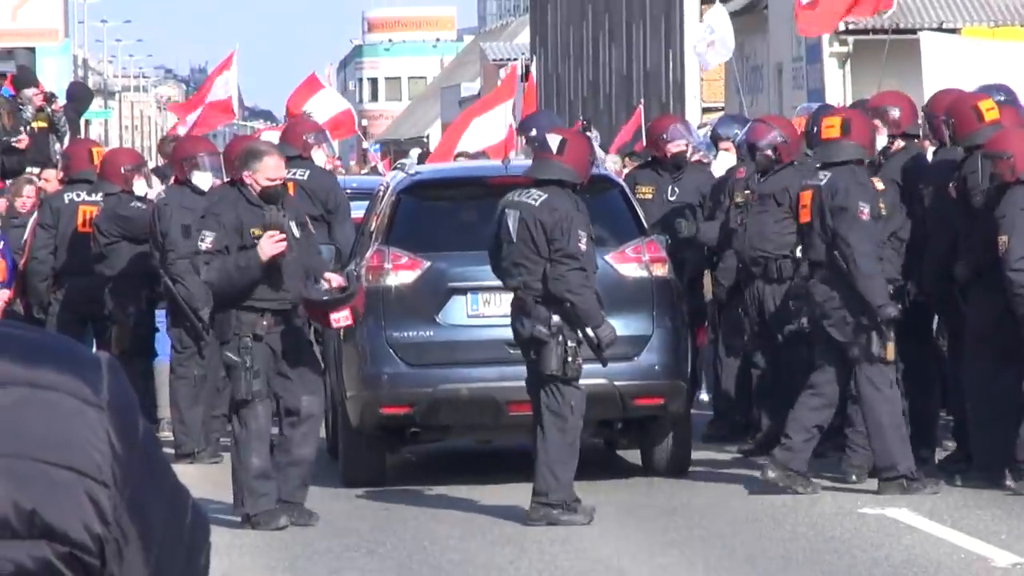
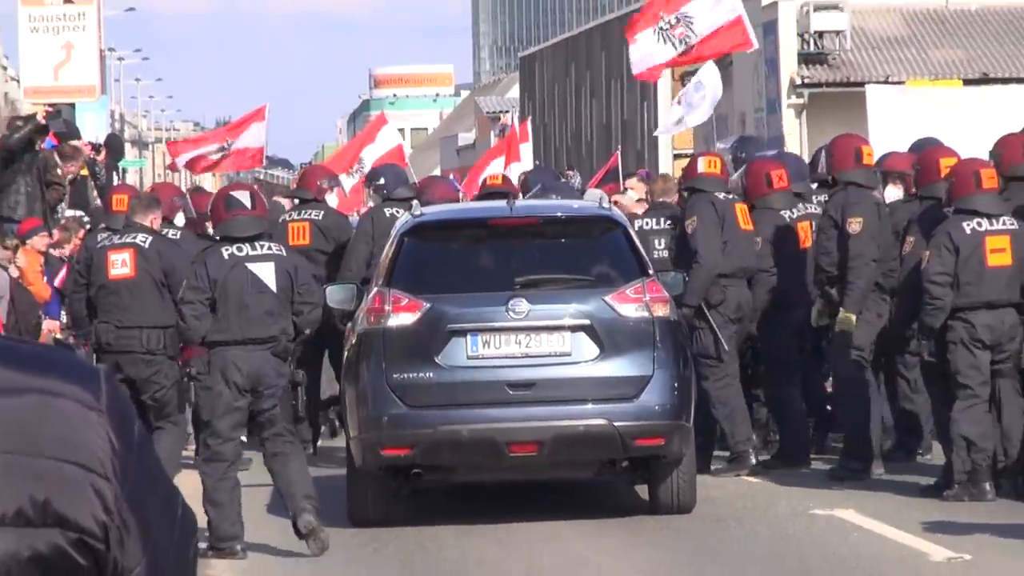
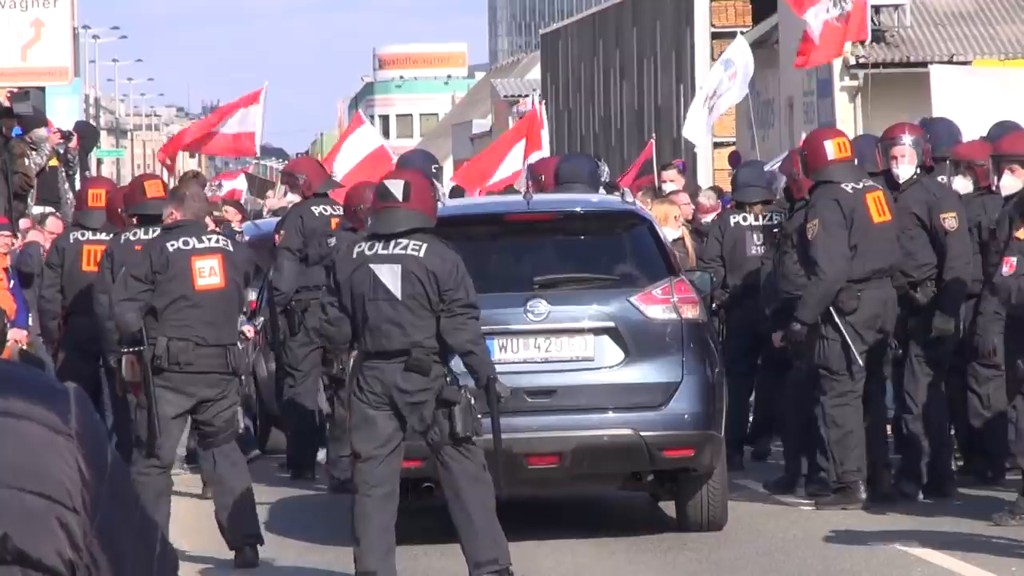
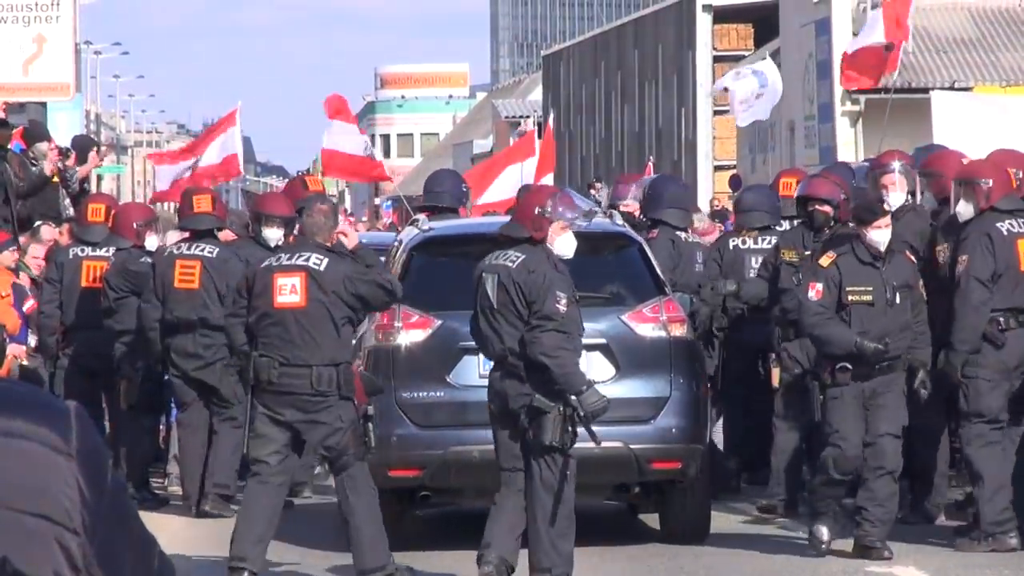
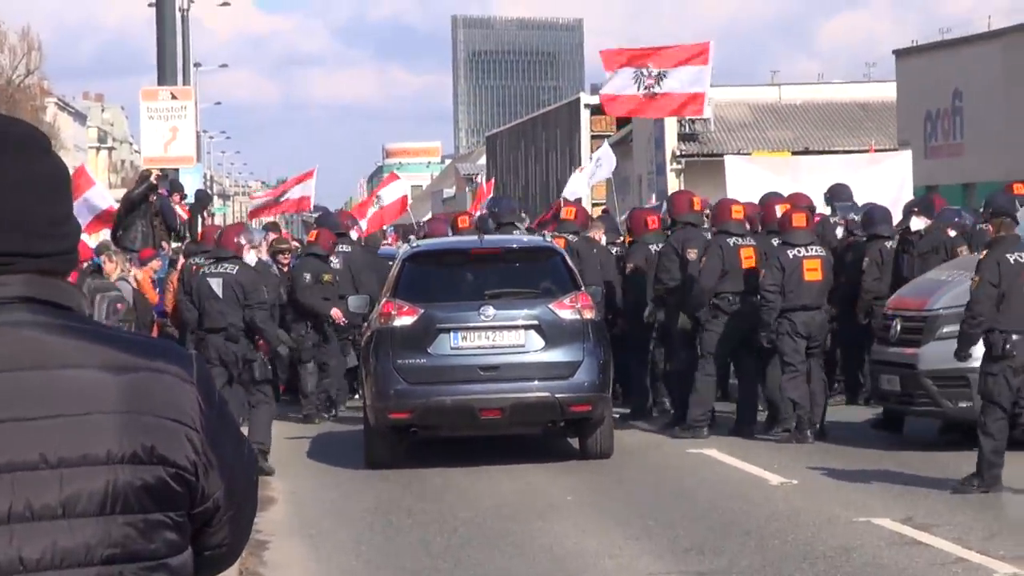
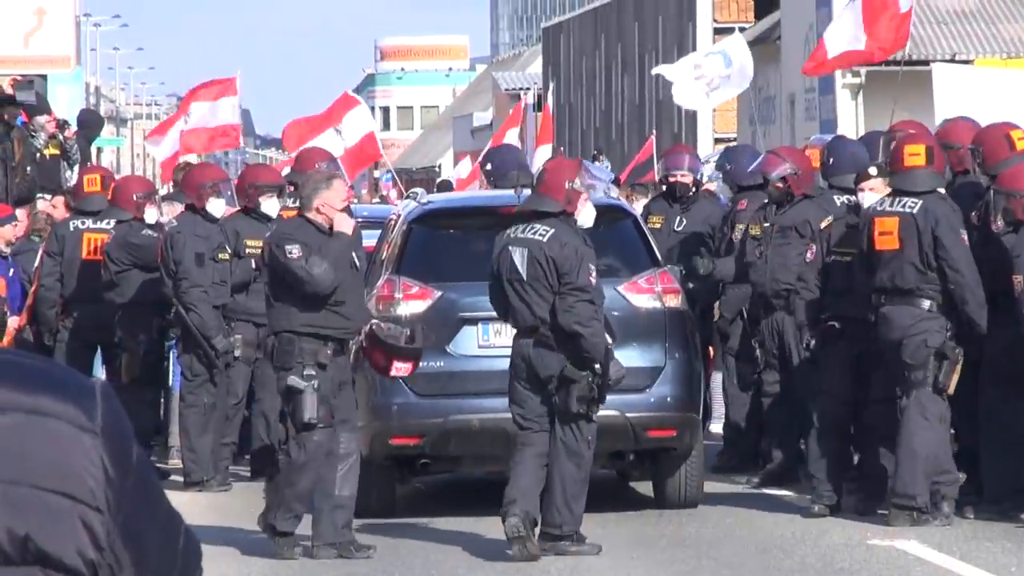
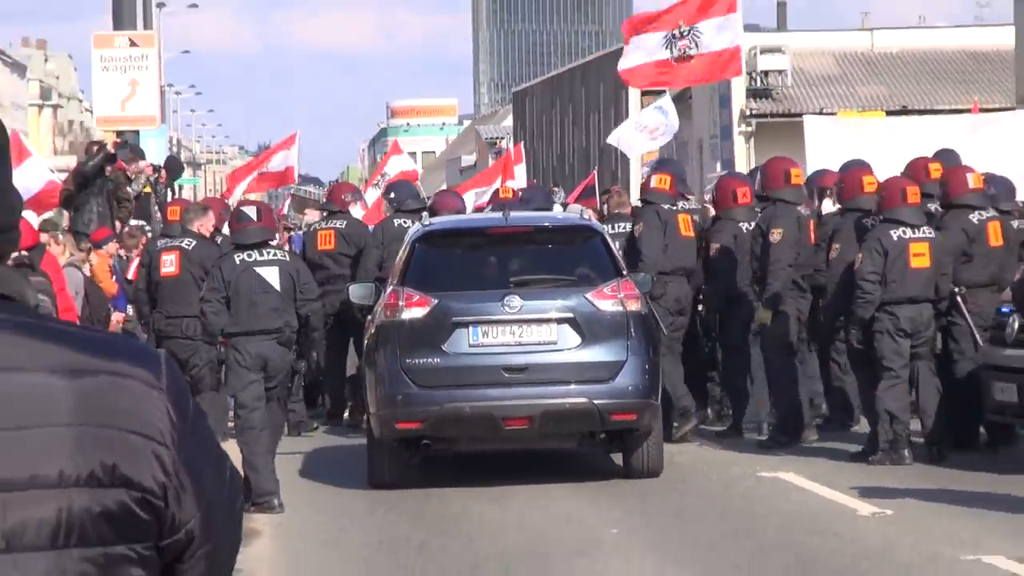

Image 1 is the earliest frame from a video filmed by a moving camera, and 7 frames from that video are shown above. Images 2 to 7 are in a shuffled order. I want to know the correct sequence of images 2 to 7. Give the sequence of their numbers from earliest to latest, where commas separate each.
6, 4, 3, 2, 7, 5
